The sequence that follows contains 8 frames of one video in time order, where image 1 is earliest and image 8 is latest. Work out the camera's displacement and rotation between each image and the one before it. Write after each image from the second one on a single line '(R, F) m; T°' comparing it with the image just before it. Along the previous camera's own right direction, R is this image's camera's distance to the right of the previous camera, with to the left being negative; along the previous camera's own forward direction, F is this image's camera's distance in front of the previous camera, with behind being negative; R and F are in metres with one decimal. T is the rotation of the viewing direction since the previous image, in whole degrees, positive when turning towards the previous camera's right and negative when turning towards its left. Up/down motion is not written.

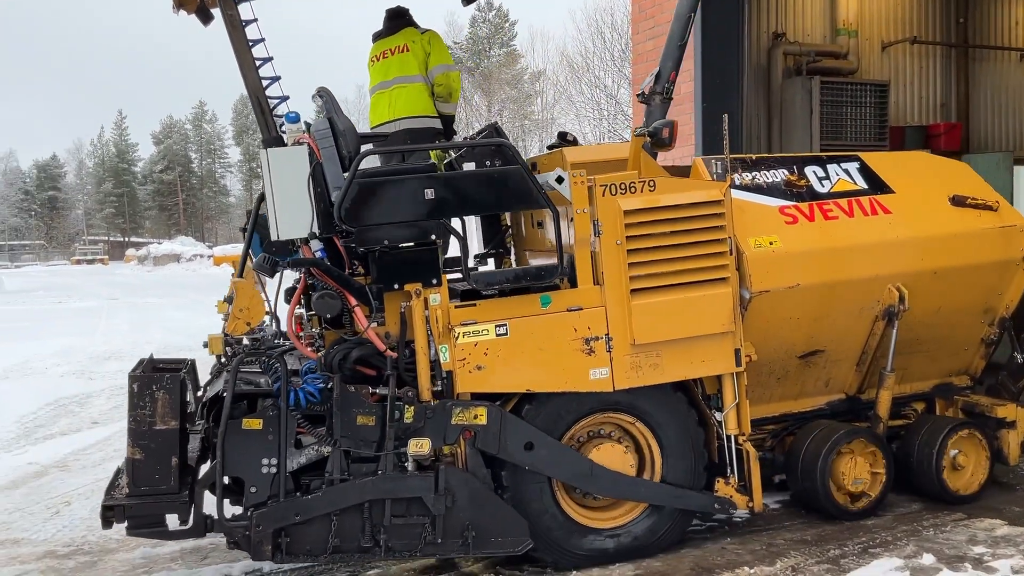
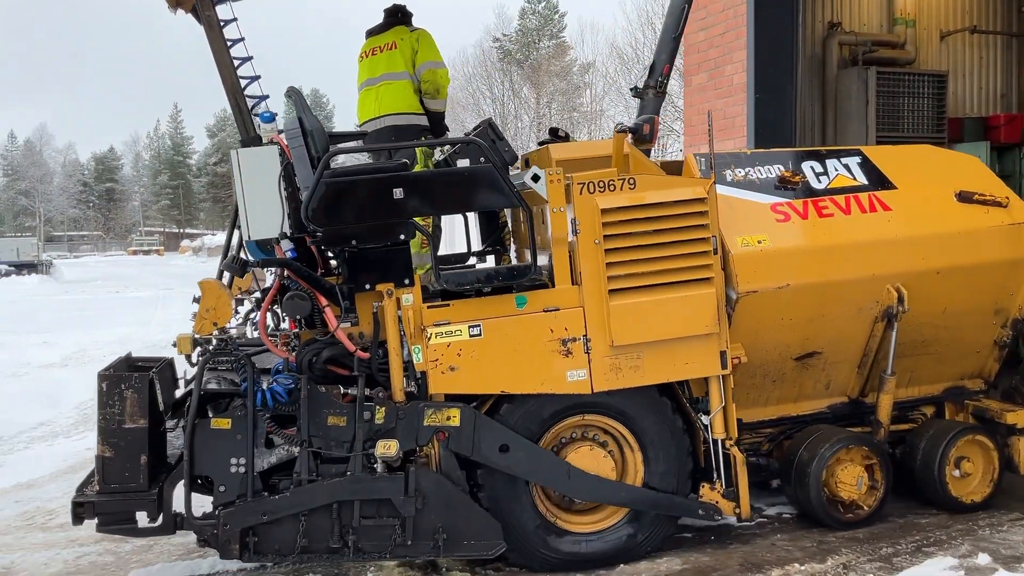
(+0.4, +0.1) m; -5°
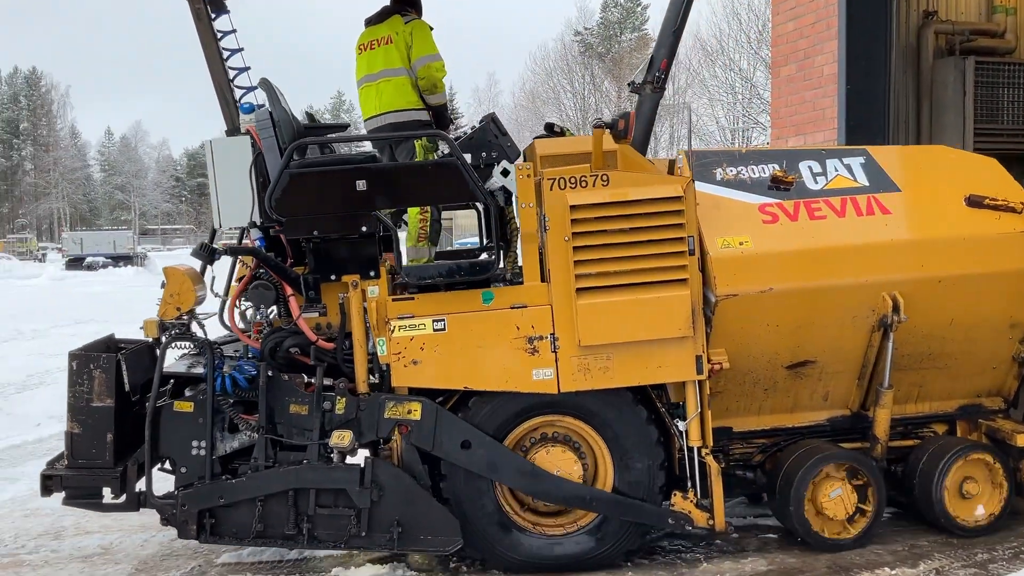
(+0.6, +0.1) m; -7°
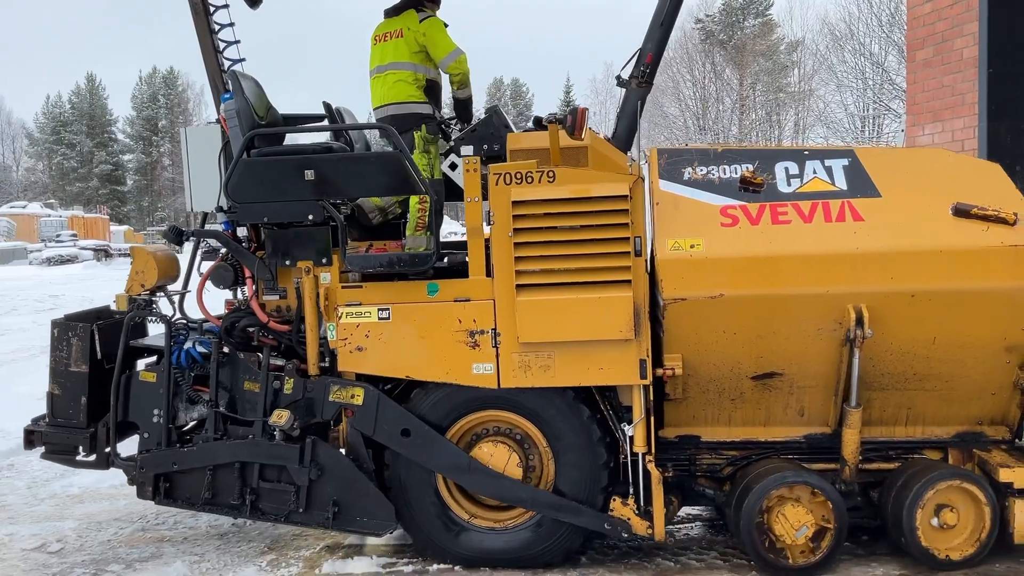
(+0.9, +0.1) m; -11°
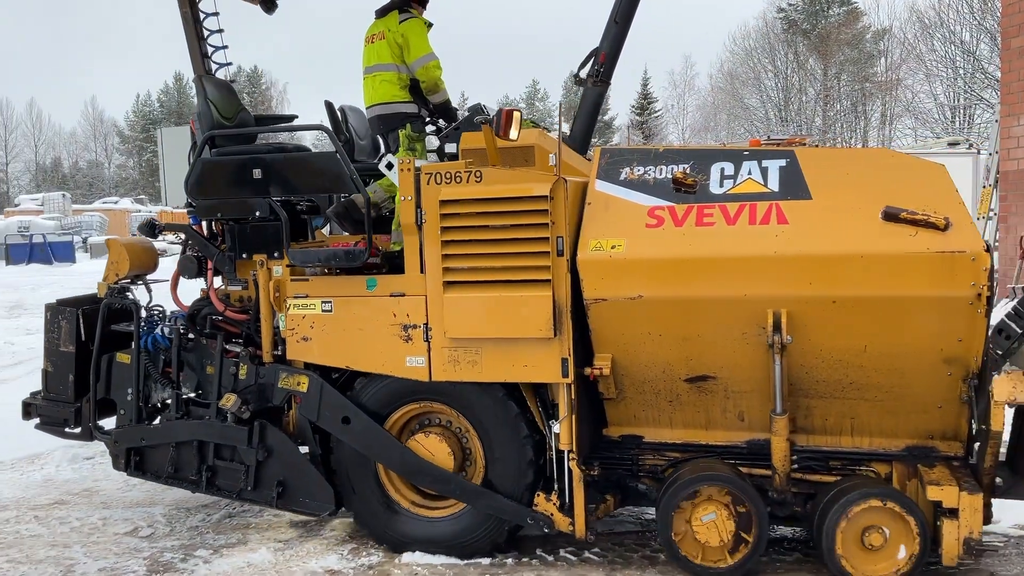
(+0.8, 0.0) m; -9°
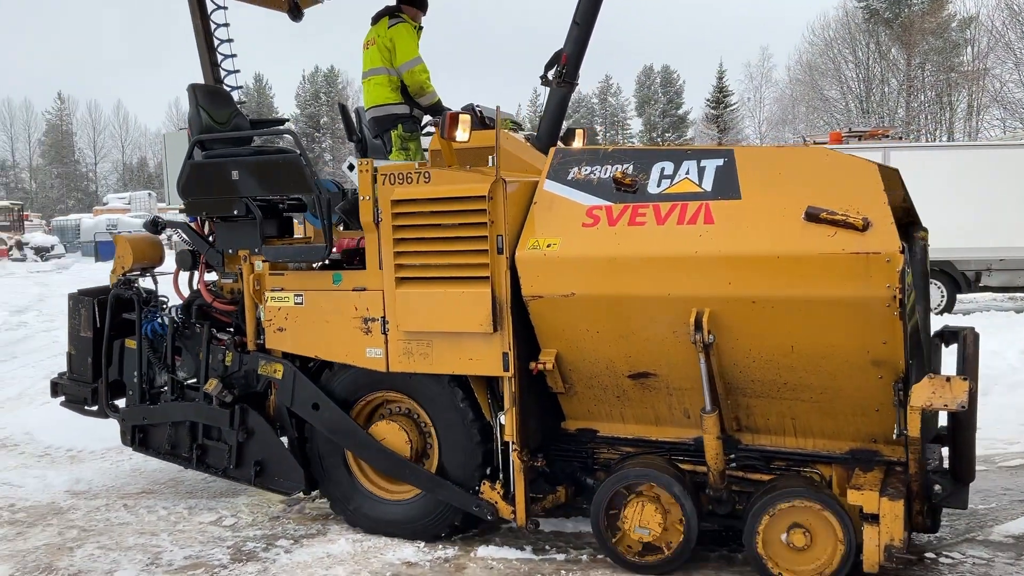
(+0.8, -0.1) m; -9°
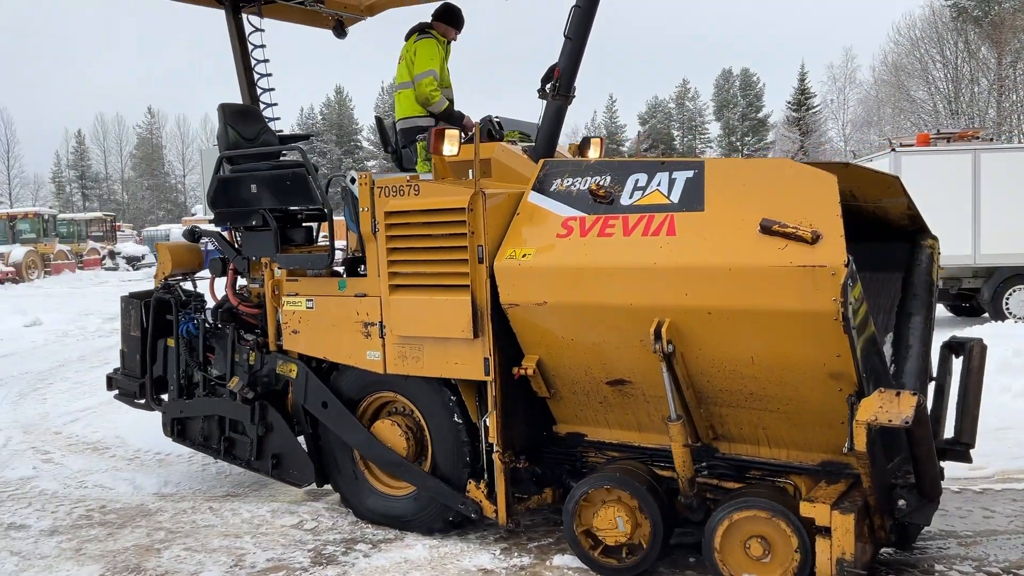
(+0.6, -0.1) m; -8°
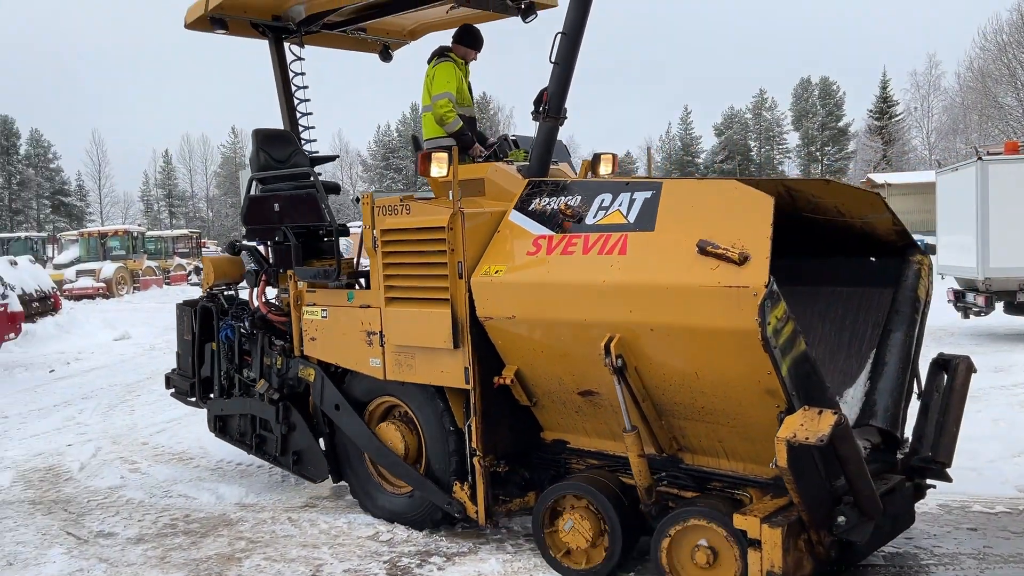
(+0.7, -0.2) m; -8°
